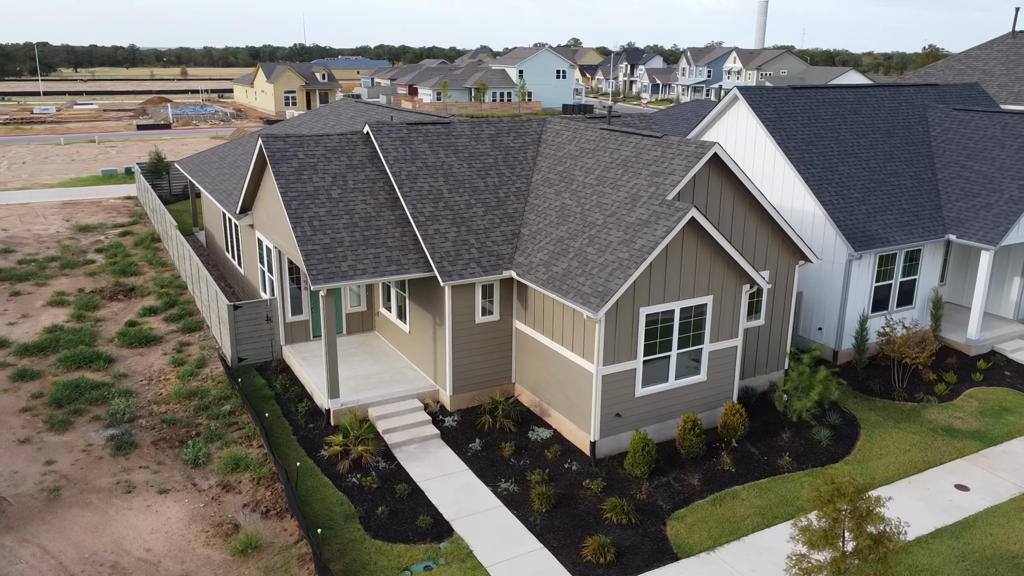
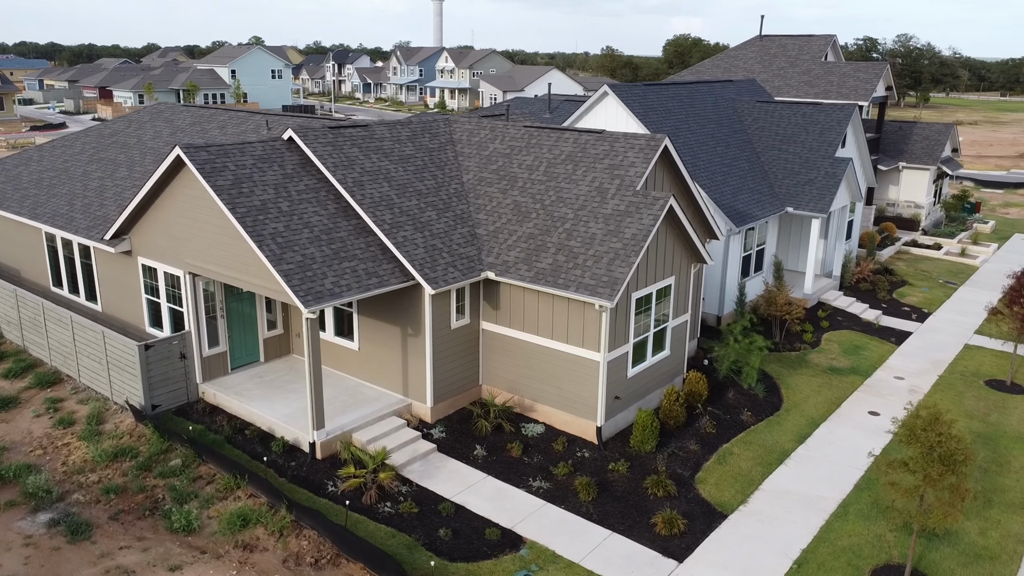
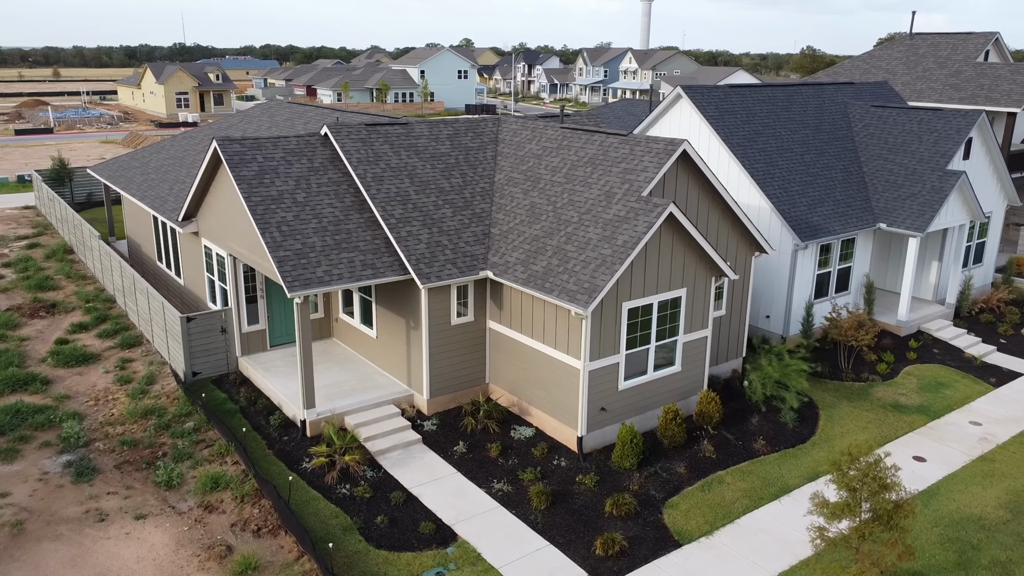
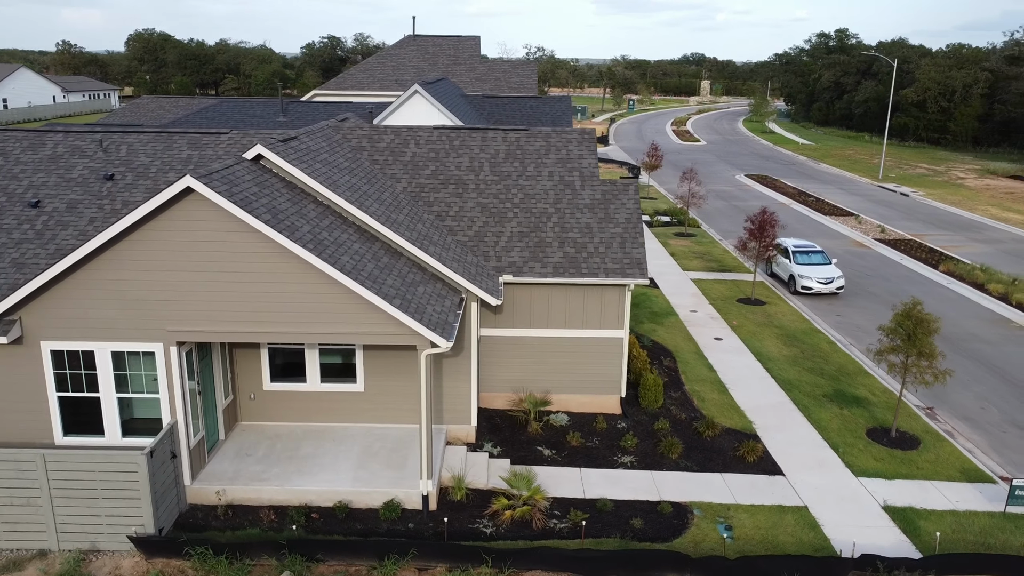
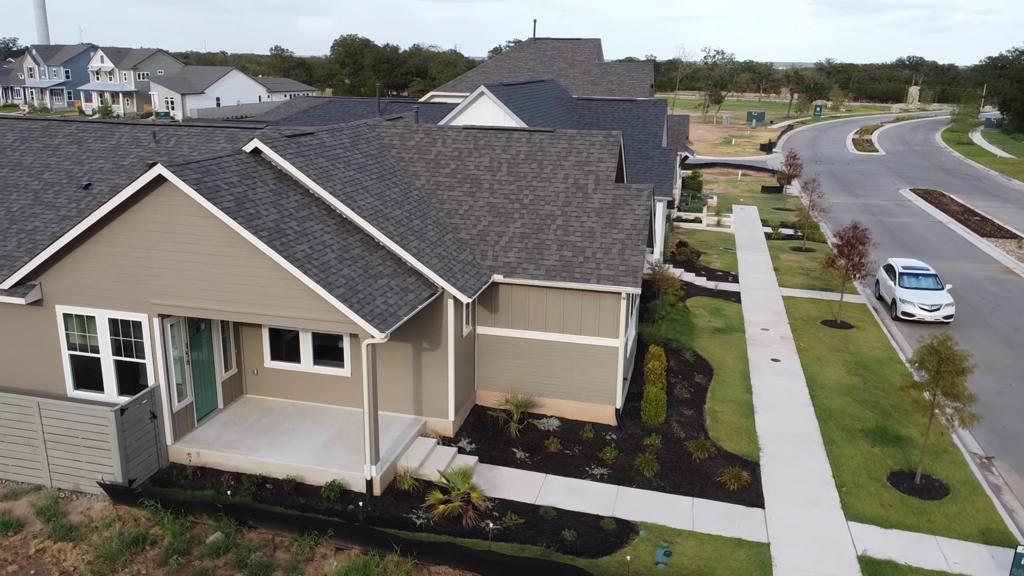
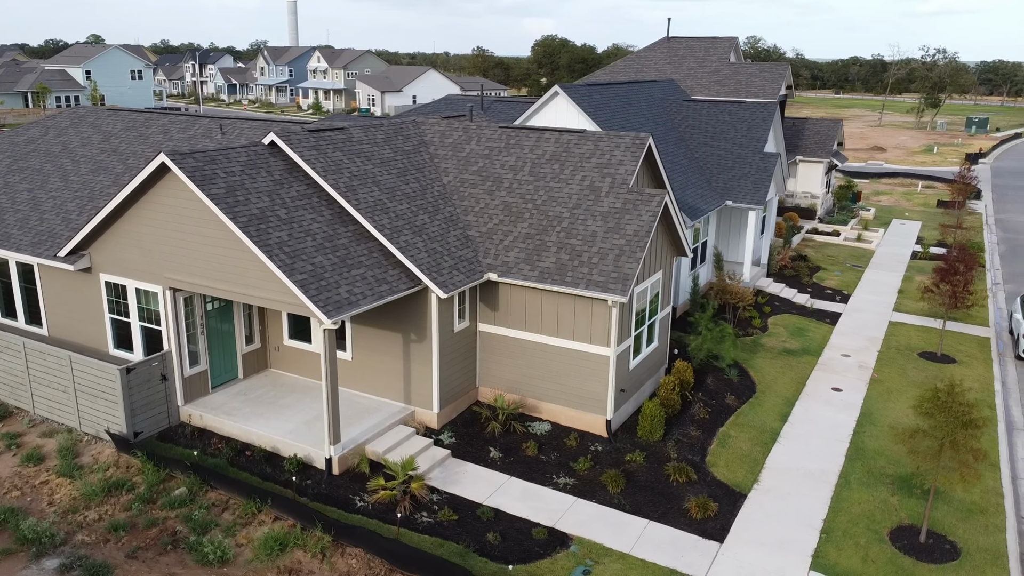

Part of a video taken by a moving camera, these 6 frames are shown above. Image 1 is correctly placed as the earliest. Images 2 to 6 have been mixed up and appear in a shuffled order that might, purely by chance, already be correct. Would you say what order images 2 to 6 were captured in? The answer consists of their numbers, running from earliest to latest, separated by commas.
3, 2, 6, 5, 4
